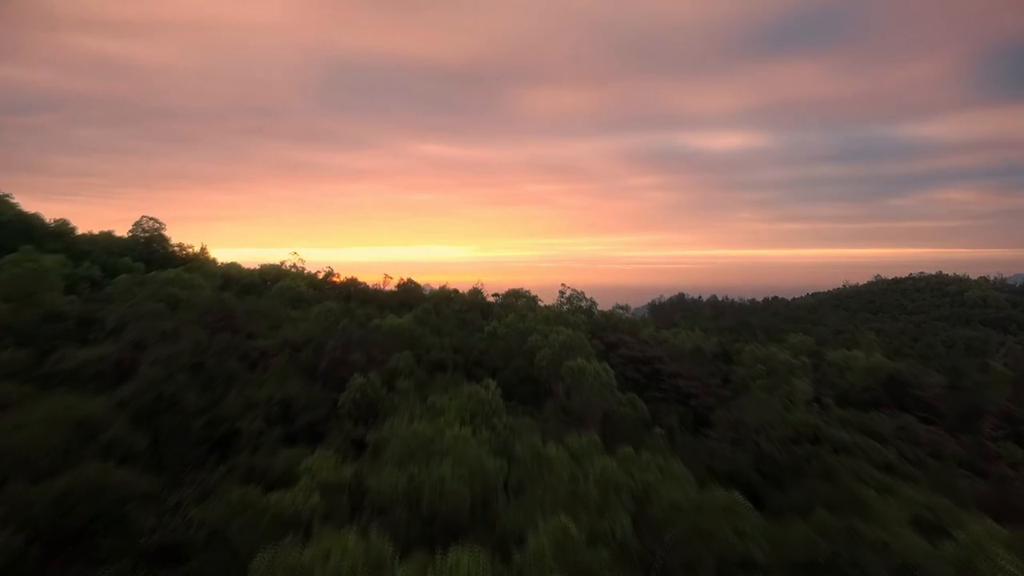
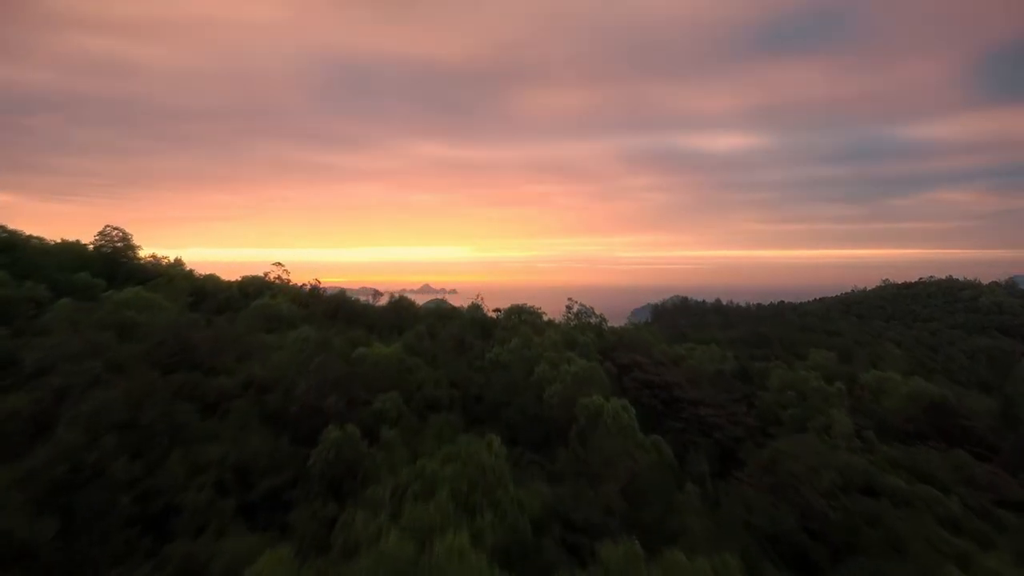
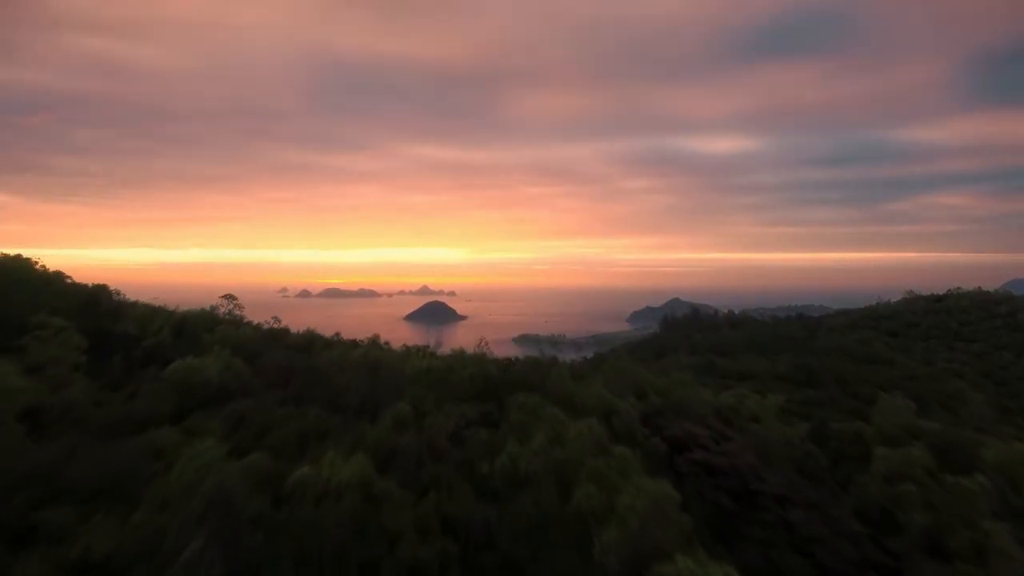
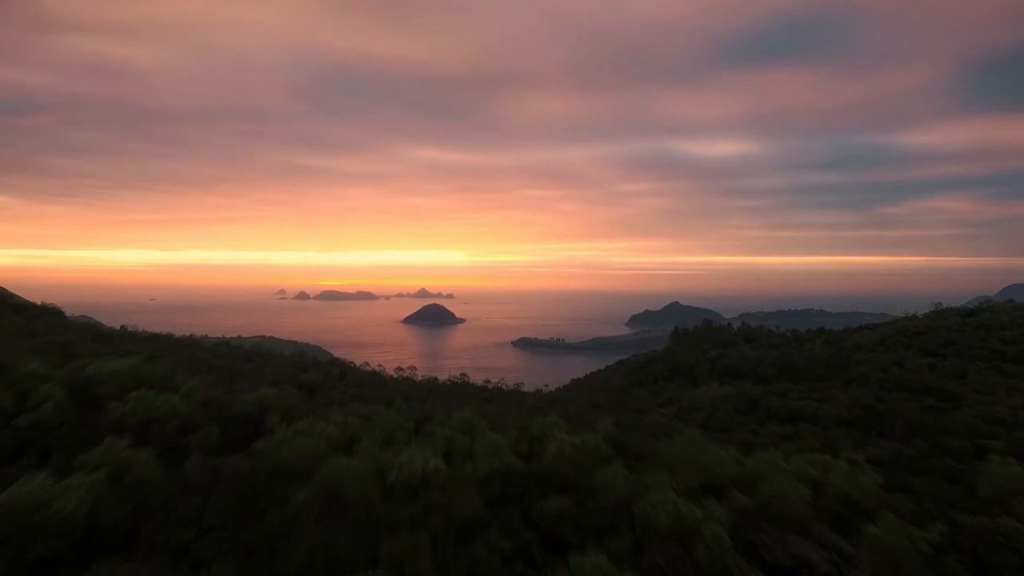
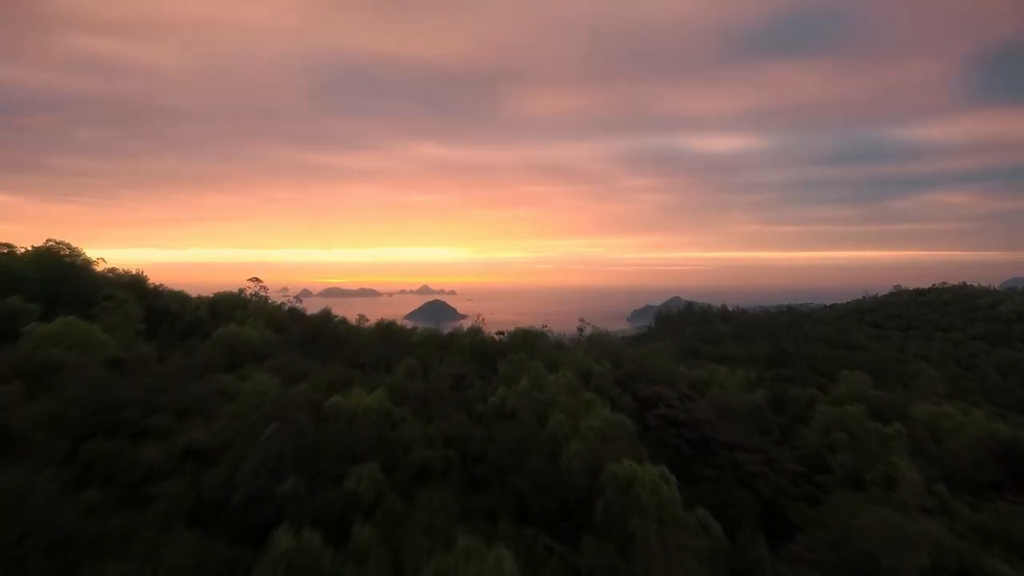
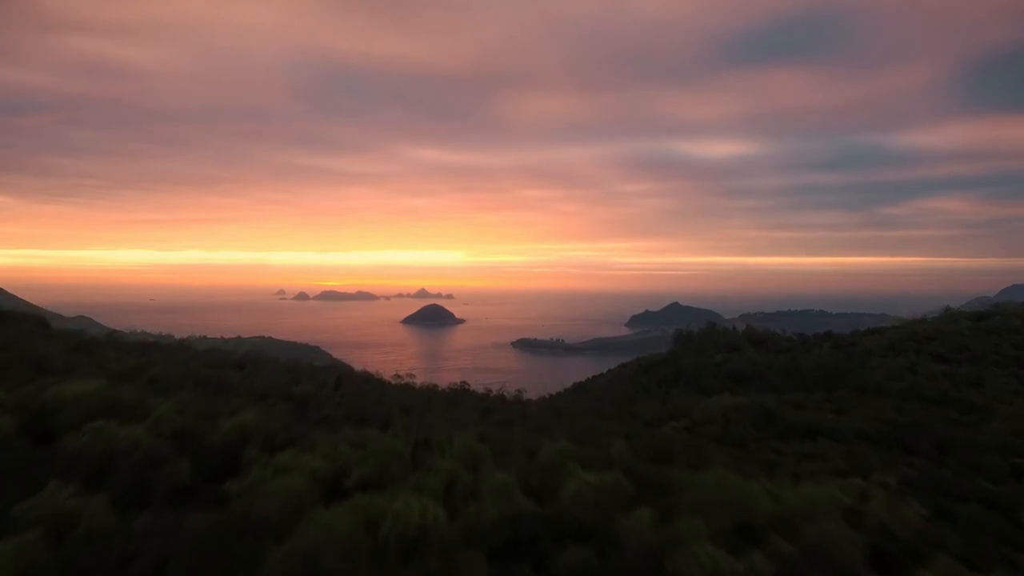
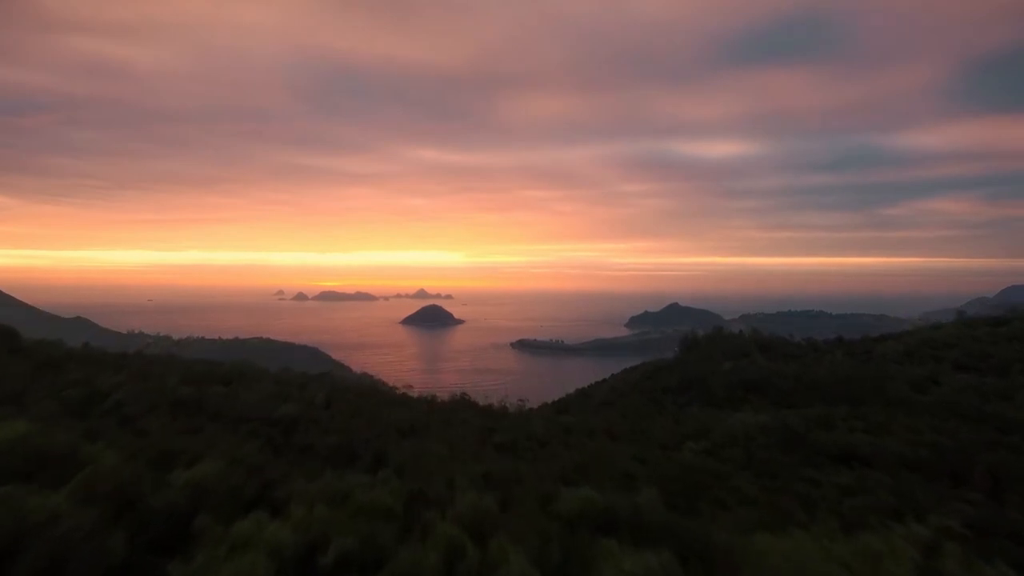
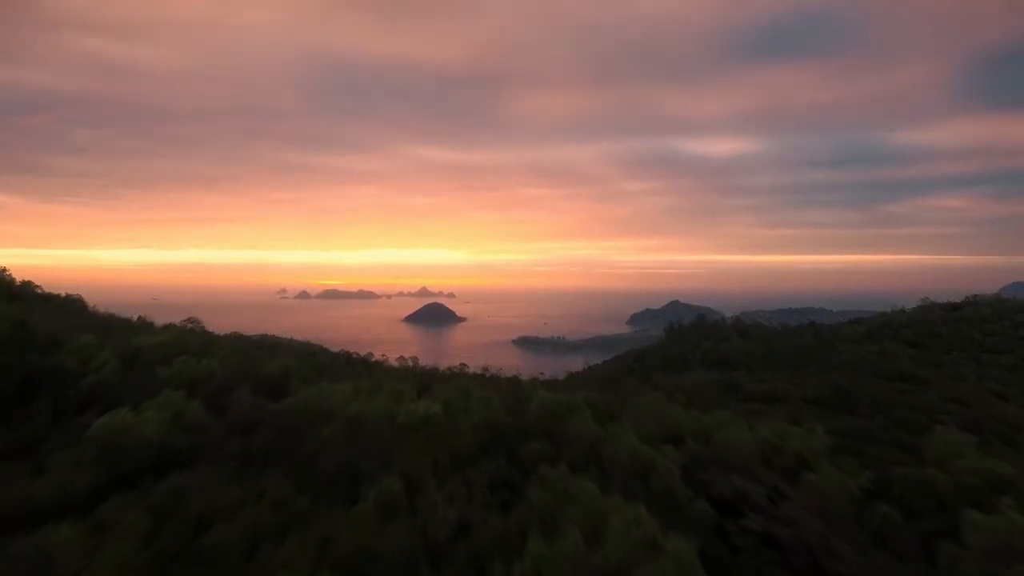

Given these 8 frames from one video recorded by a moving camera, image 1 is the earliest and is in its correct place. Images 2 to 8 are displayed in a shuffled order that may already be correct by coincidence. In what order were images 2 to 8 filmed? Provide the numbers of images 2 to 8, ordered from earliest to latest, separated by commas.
2, 5, 3, 8, 4, 6, 7
